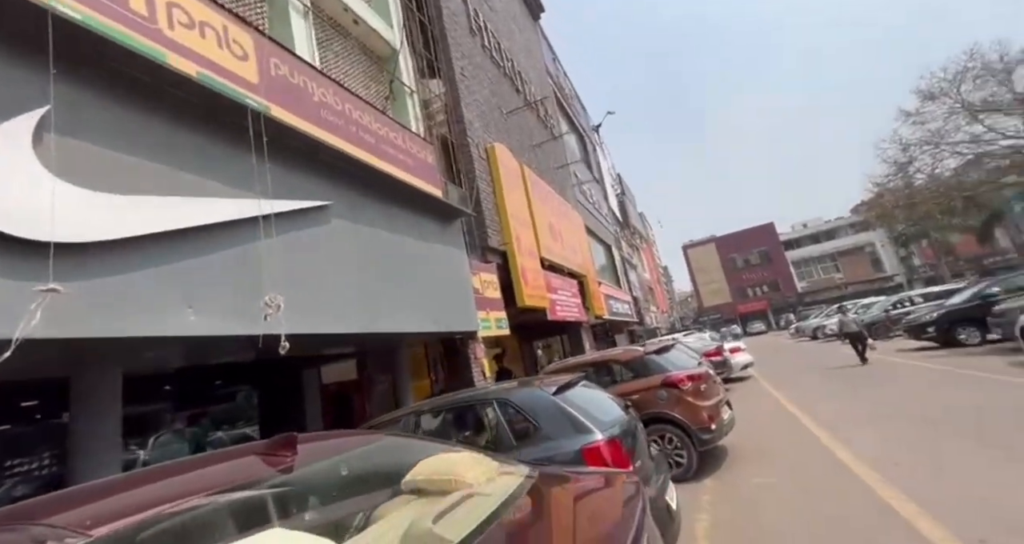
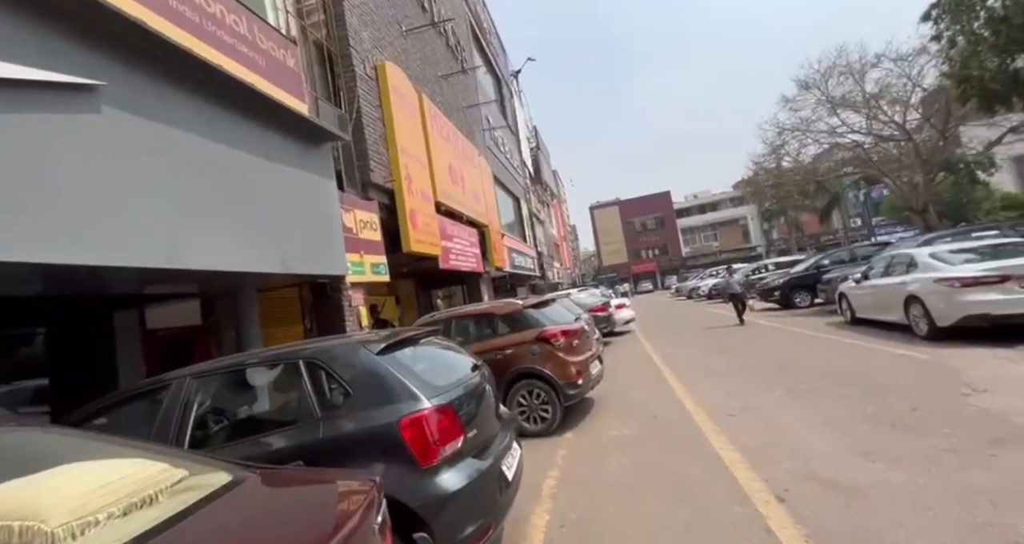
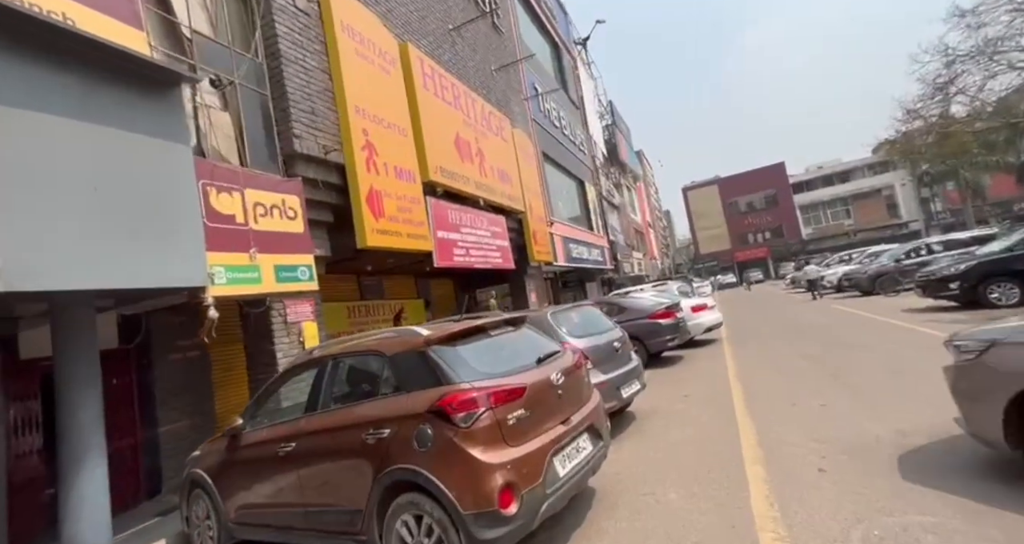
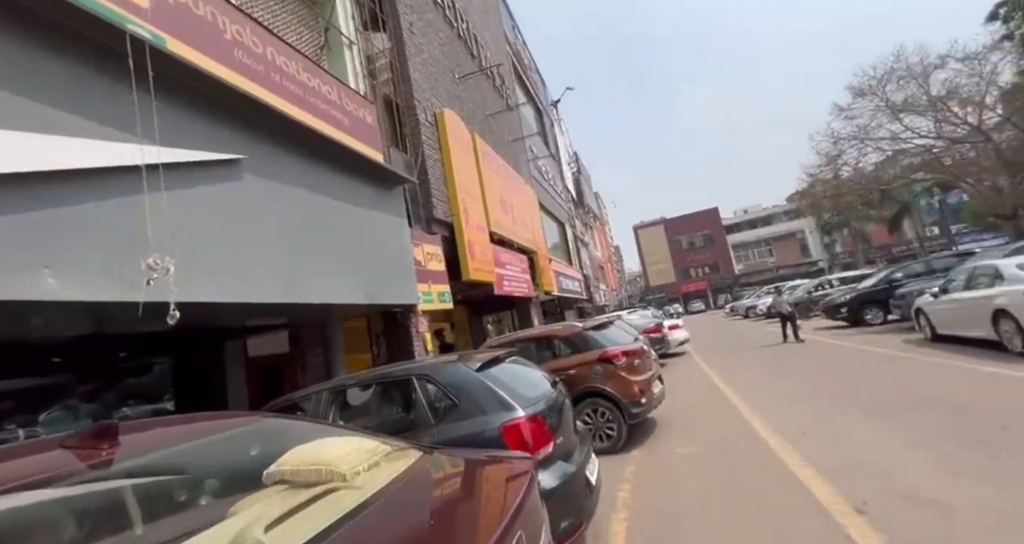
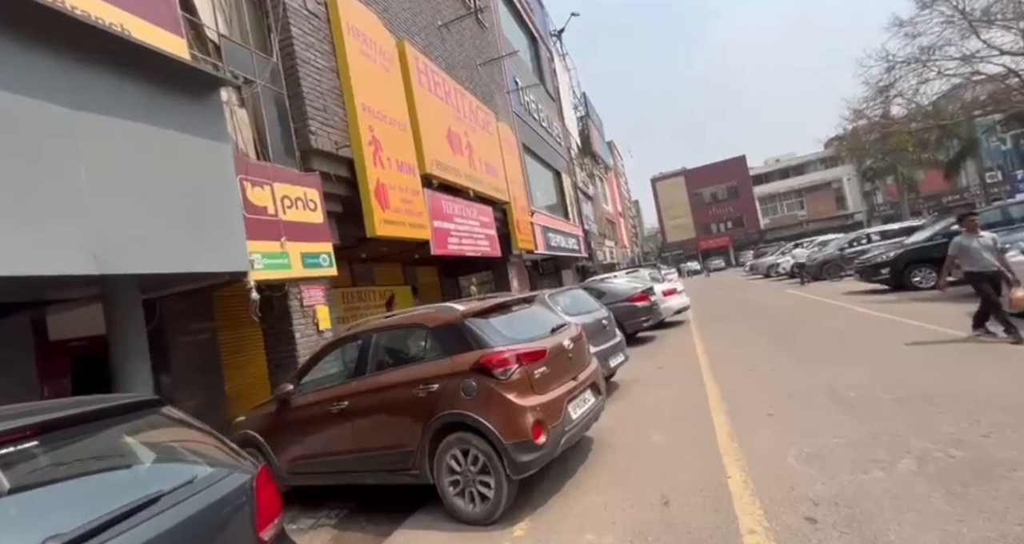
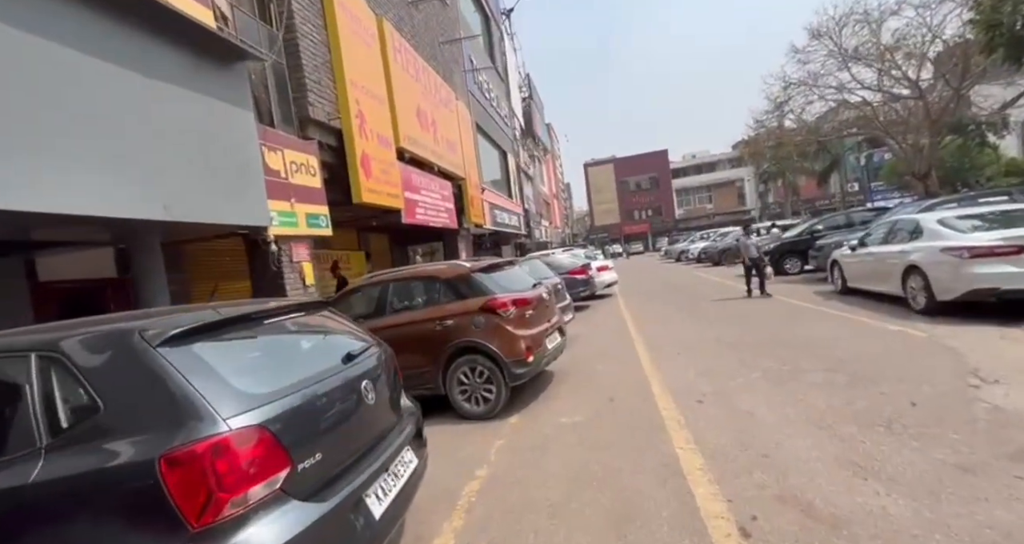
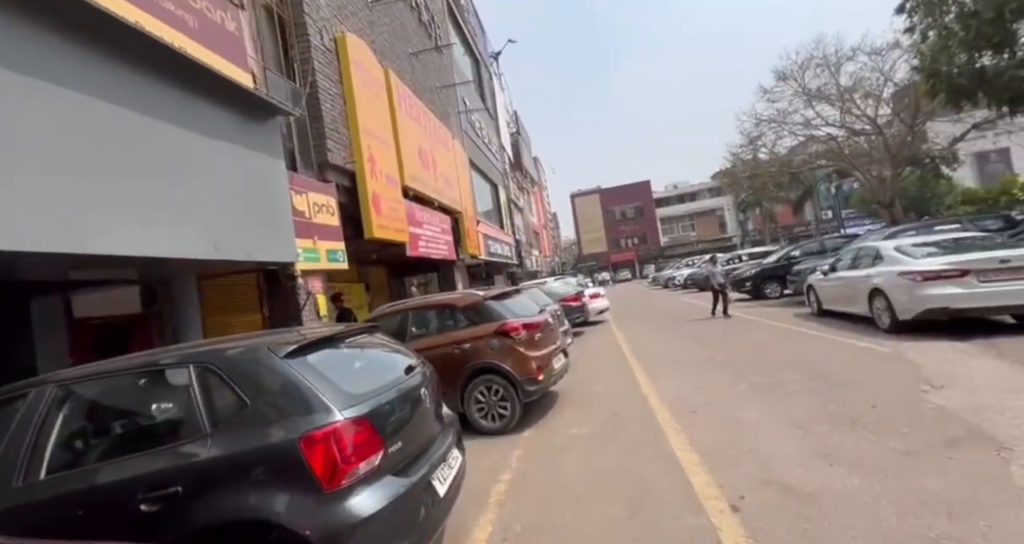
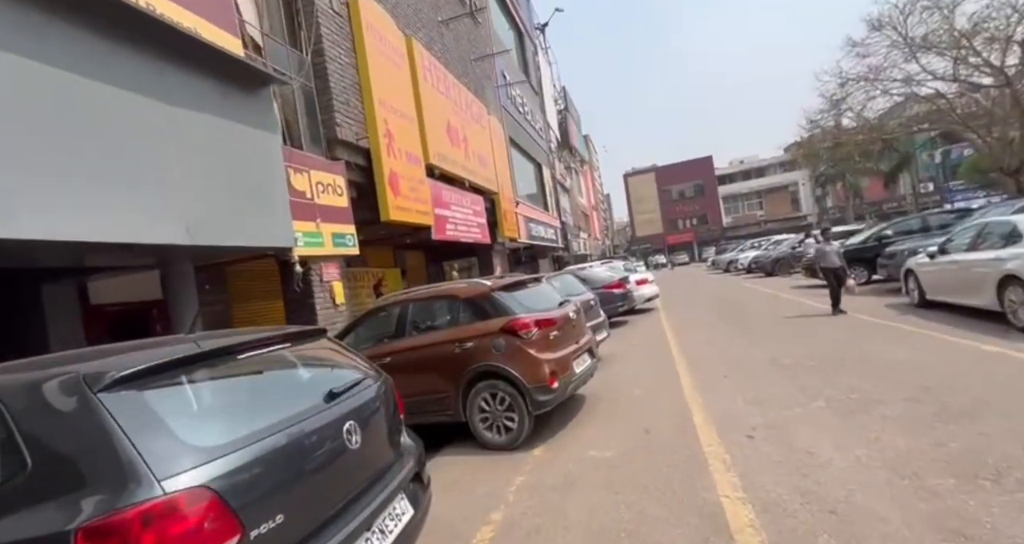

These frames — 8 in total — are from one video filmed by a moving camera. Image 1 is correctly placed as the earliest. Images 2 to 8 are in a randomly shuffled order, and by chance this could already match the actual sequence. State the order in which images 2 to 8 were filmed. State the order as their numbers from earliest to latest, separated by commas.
4, 2, 7, 6, 8, 5, 3
